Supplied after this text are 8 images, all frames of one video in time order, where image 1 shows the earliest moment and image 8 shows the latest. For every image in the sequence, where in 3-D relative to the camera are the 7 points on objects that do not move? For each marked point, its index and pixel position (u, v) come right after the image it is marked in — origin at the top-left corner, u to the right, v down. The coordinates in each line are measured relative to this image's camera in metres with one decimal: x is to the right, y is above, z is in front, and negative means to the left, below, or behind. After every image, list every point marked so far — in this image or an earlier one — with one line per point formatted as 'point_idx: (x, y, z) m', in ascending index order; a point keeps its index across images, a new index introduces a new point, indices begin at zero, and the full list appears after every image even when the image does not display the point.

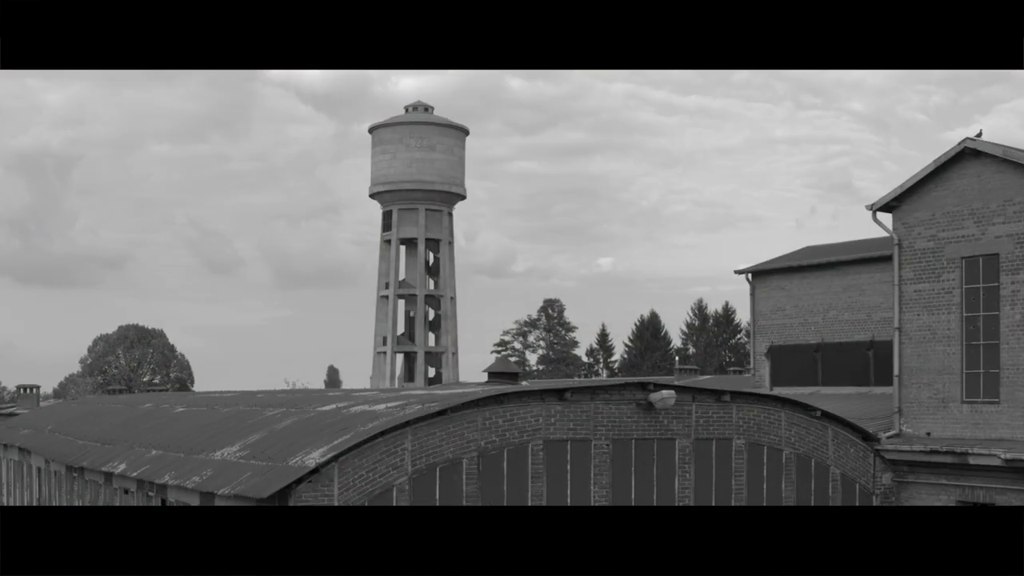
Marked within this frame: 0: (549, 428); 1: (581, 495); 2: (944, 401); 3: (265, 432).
0: (+0.3, -1.2, +14.5) m
1: (+0.6, -1.8, +14.6) m
2: (+4.2, -1.1, +16.3) m
3: (-2.4, -1.4, +15.9) m
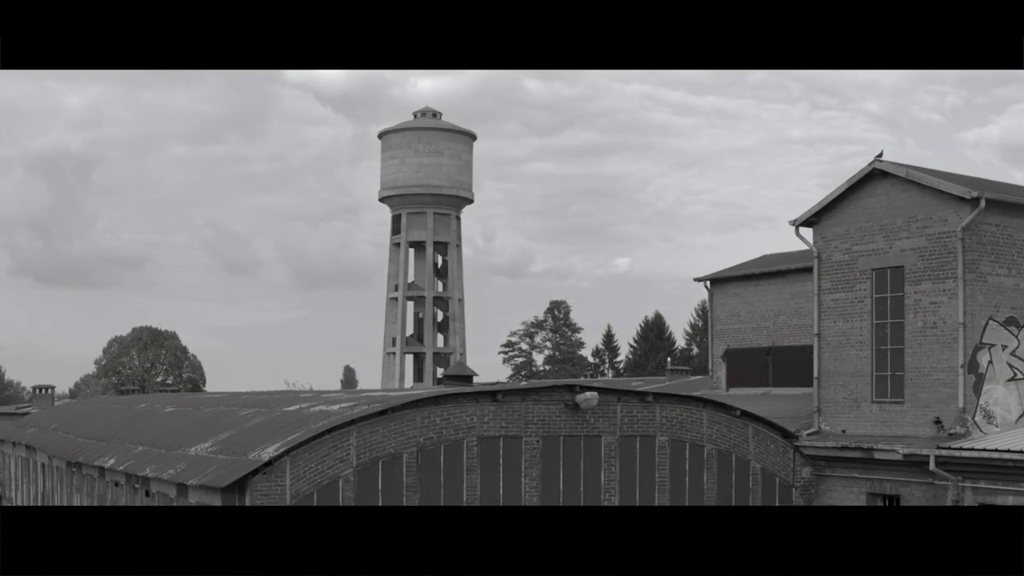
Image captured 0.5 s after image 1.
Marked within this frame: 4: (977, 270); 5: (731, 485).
0: (-0.3, -1.3, +16.0) m
1: (0.0, -1.9, +16.0) m
2: (+3.6, -1.2, +17.6) m
3: (-2.9, -1.5, +17.4) m
4: (+4.6, +0.2, +16.4) m
5: (+2.2, -2.0, +17.4) m
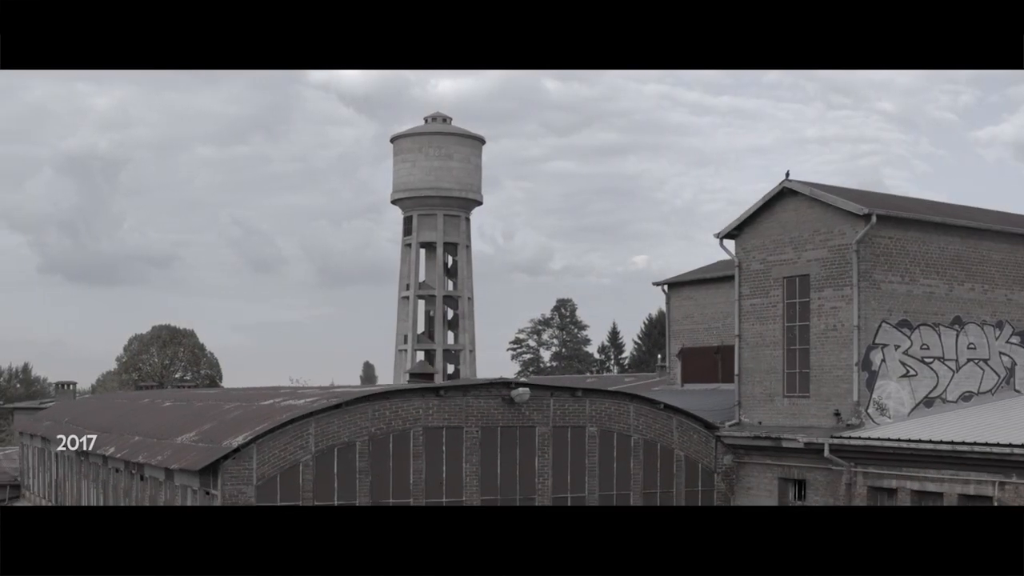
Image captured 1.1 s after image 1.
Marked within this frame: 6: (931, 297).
0: (-0.9, -1.4, +18.1) m
1: (-0.6, -2.0, +18.1) m
2: (+3.0, -1.3, +19.6) m
3: (-3.5, -1.6, +19.6) m
4: (+4.0, +0.1, +18.4) m
5: (+1.7, -2.1, +19.5) m
6: (+4.8, -0.1, +19.0) m
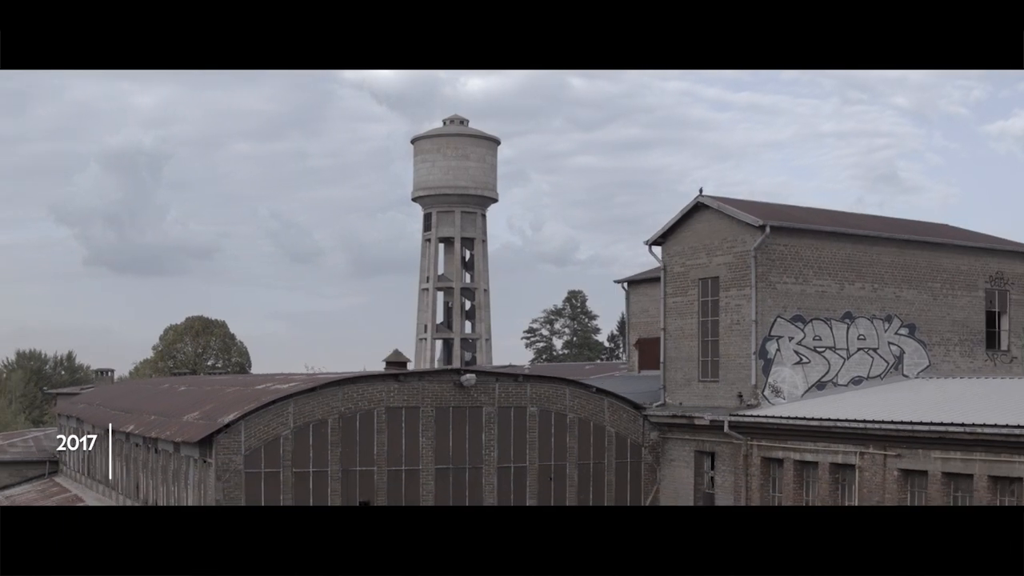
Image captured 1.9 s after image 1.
0: (-1.6, -1.4, +21.4) m
1: (-1.3, -2.0, +21.4) m
2: (+2.4, -1.3, +22.8) m
3: (-4.1, -1.6, +23.0) m
4: (+3.3, +0.1, +21.5) m
5: (+1.0, -2.1, +22.7) m
6: (+4.1, -0.1, +22.1) m
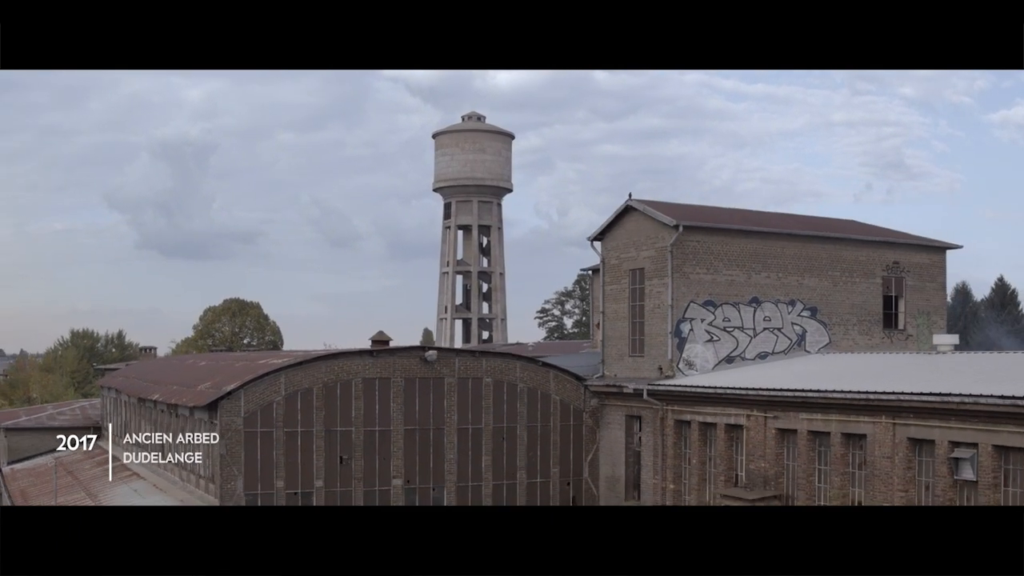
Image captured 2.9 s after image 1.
0: (-2.3, -1.3, +25.7) m
1: (-2.0, -1.9, +25.7) m
2: (+1.8, -1.1, +26.9) m
3: (-4.7, -1.4, +27.4) m
4: (+2.6, +0.3, +25.6) m
5: (+0.4, -1.9, +26.9) m
6: (+3.4, +0.1, +26.1) m
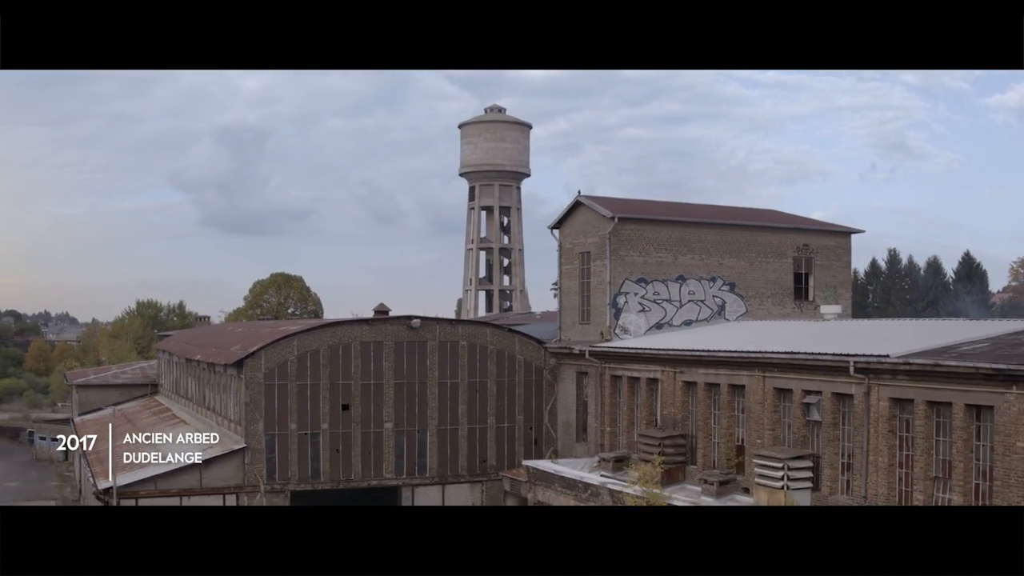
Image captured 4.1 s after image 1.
0: (-2.9, -0.9, +31.8) m
1: (-2.6, -1.5, +31.8) m
2: (+1.2, -0.7, +32.9) m
3: (-5.3, -1.0, +33.6) m
4: (+2.0, +0.6, +31.5) m
5: (-0.2, -1.6, +32.9) m
6: (+2.9, +0.5, +32.0) m
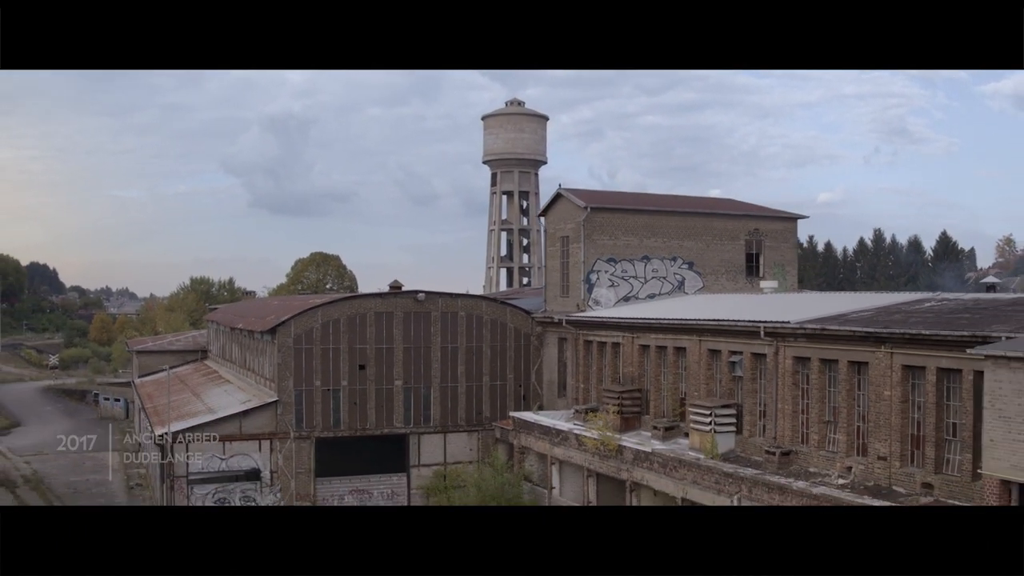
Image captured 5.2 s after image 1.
0: (-3.1, -0.4, +37.7) m
1: (-2.8, -1.0, +37.8) m
2: (+1.0, -0.2, +38.7) m
3: (-5.4, -0.5, +39.6) m
4: (+1.8, +1.1, +37.3) m
5: (-0.3, -1.1, +38.8) m
6: (+2.6, +0.9, +37.7) m
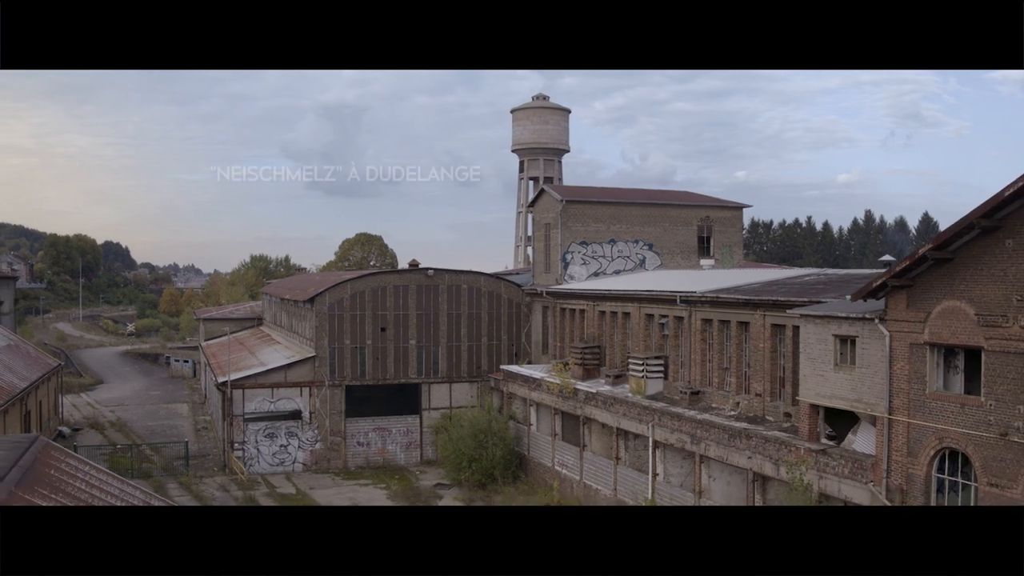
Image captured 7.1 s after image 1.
0: (-3.3, +0.2, +46.9) m
1: (-3.0, -0.4, +46.9) m
2: (+0.8, +0.5, +47.7) m
3: (-5.6, +0.1, +48.9) m
4: (+1.5, +1.7, +46.2) m
5: (-0.5, -0.4, +47.9) m
6: (+2.4, +1.6, +46.6) m
